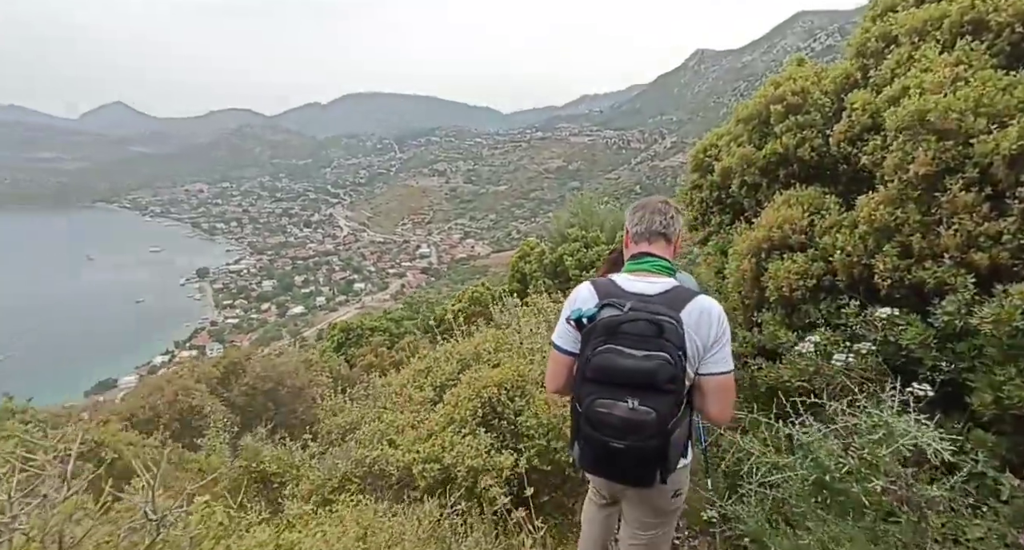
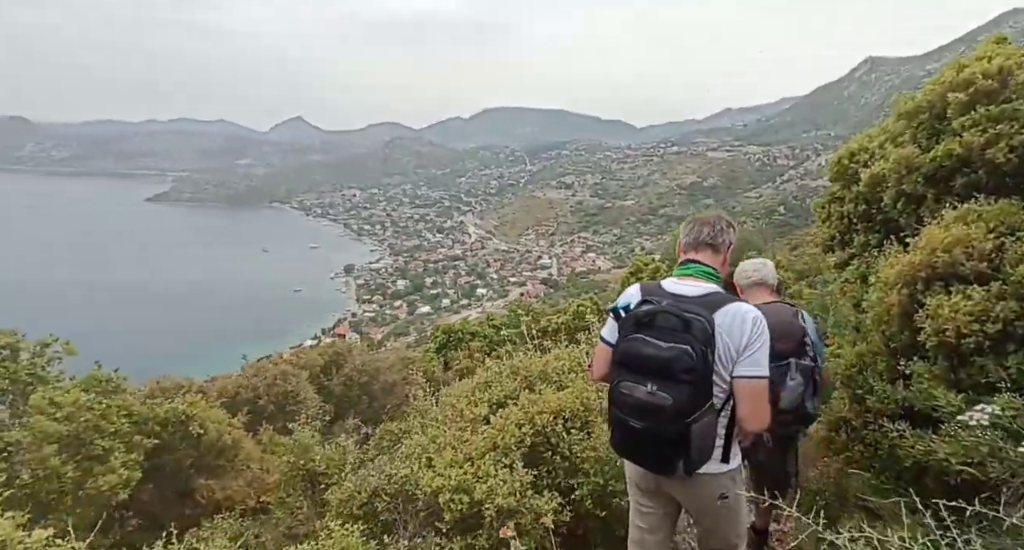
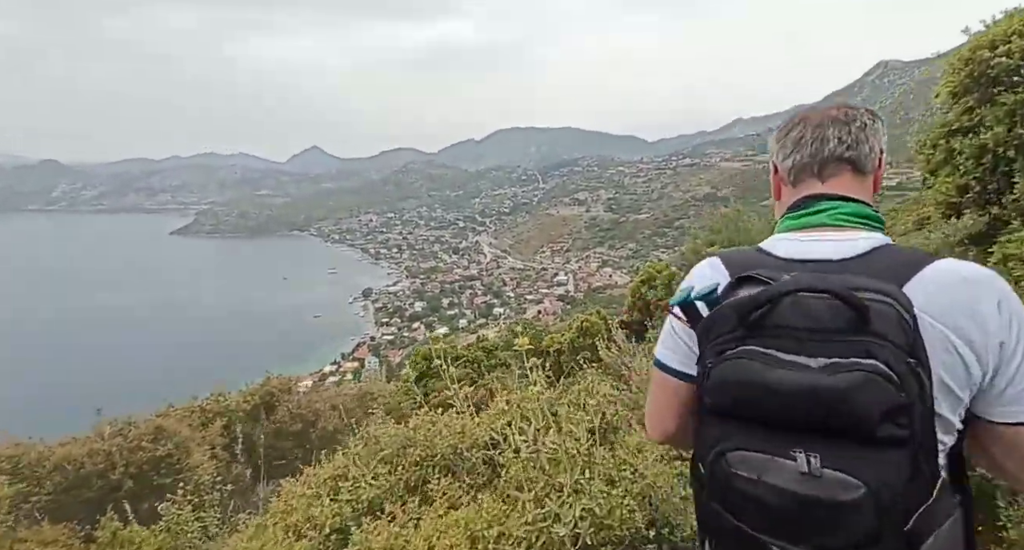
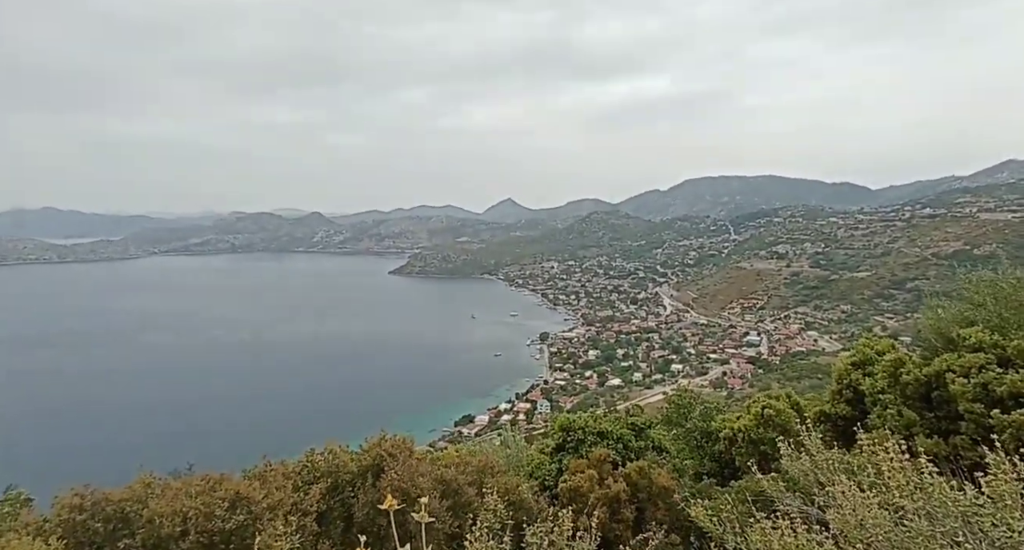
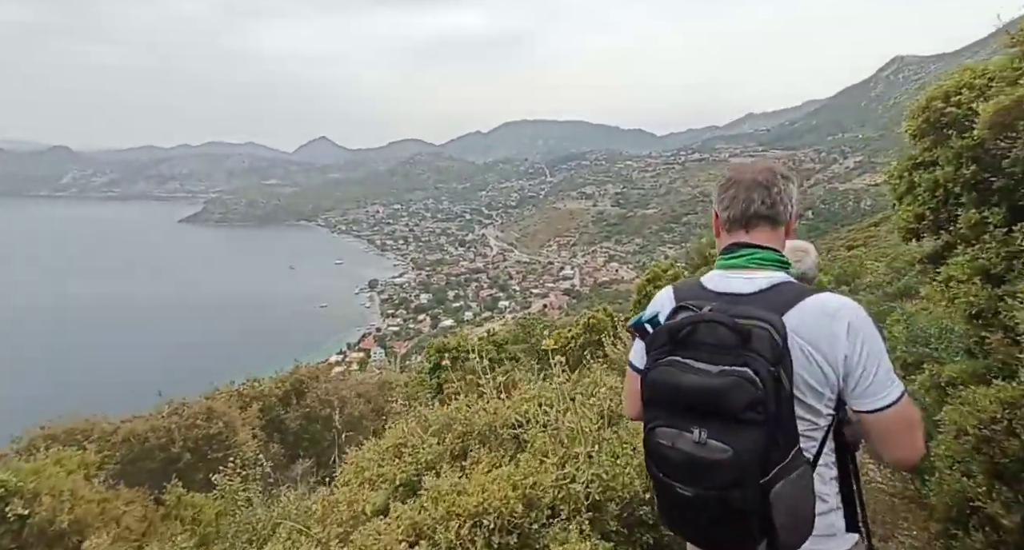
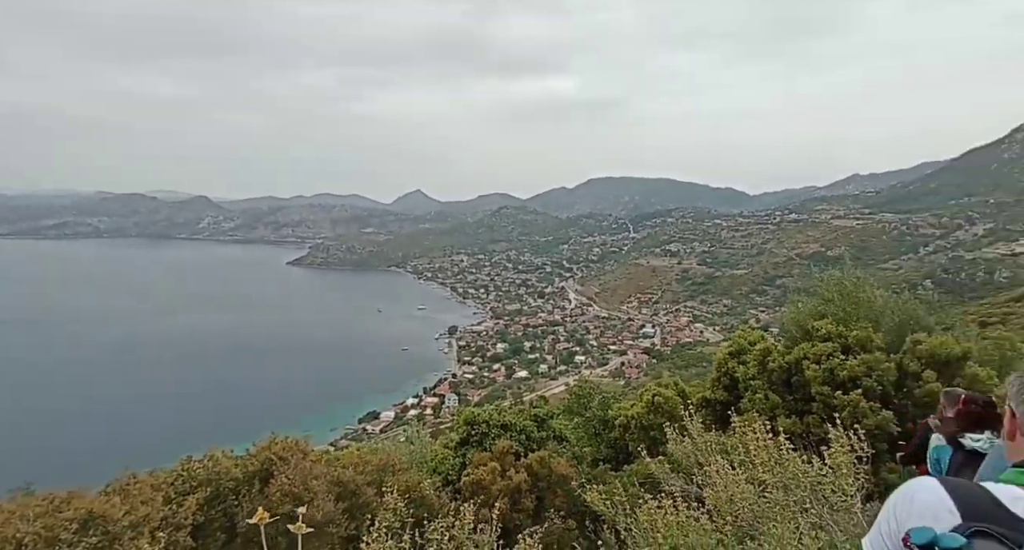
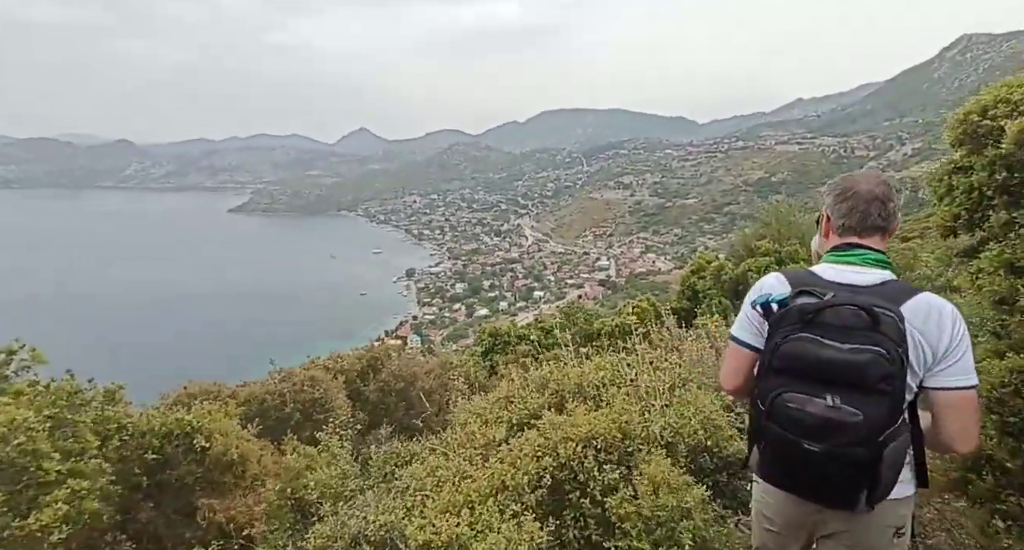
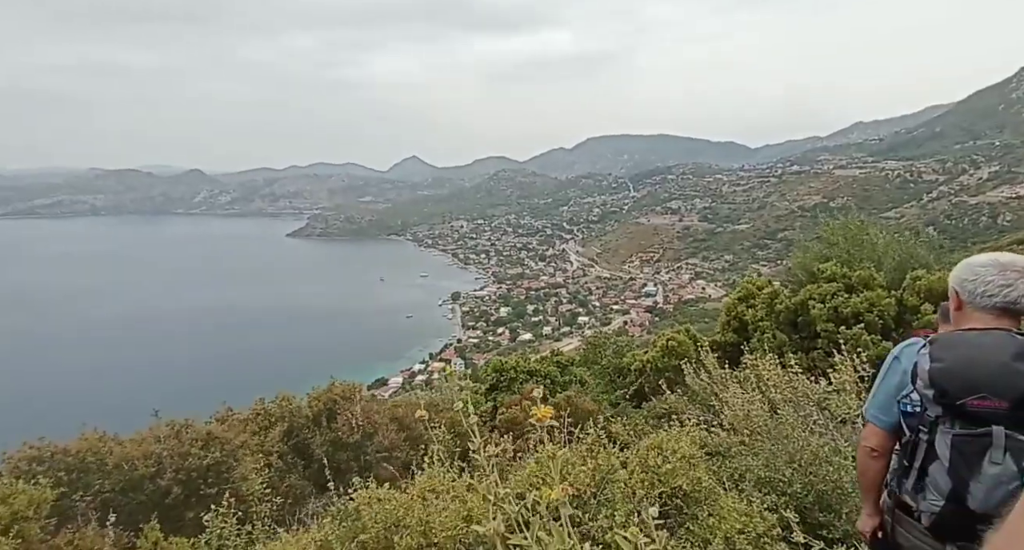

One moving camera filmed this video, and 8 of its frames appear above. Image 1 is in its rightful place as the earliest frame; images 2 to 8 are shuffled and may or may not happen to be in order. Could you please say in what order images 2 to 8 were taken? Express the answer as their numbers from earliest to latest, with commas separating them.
2, 7, 5, 3, 8, 4, 6
